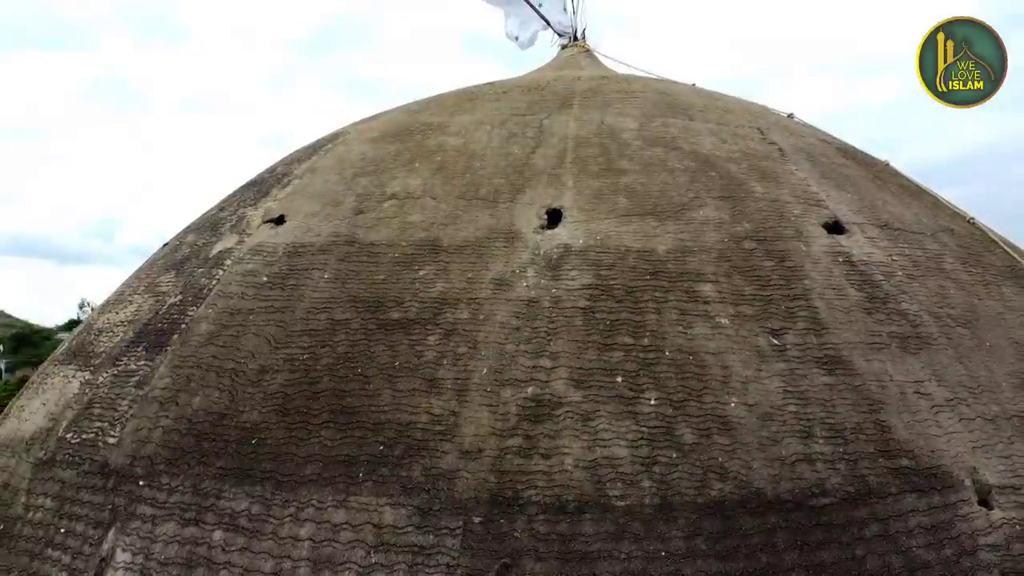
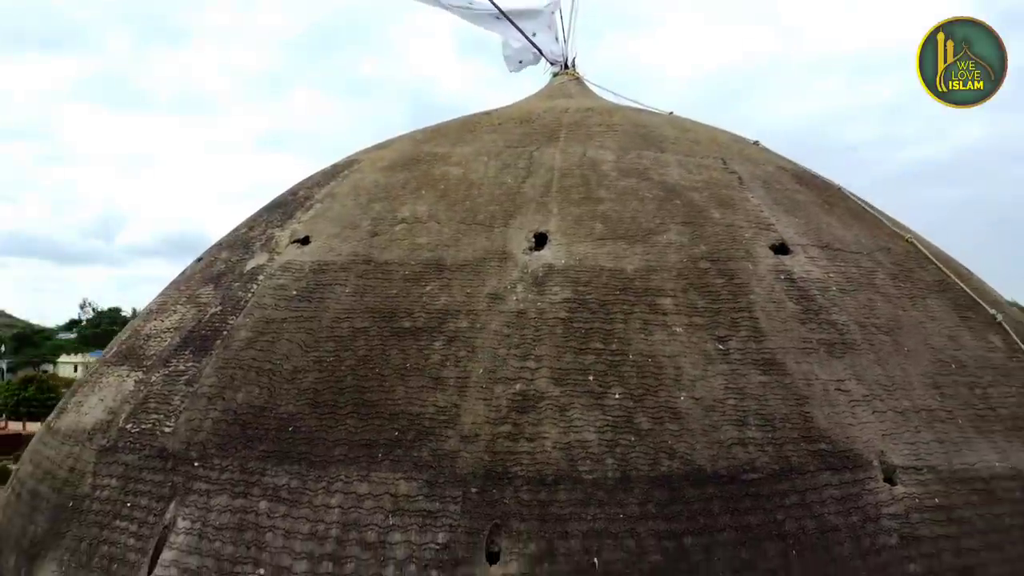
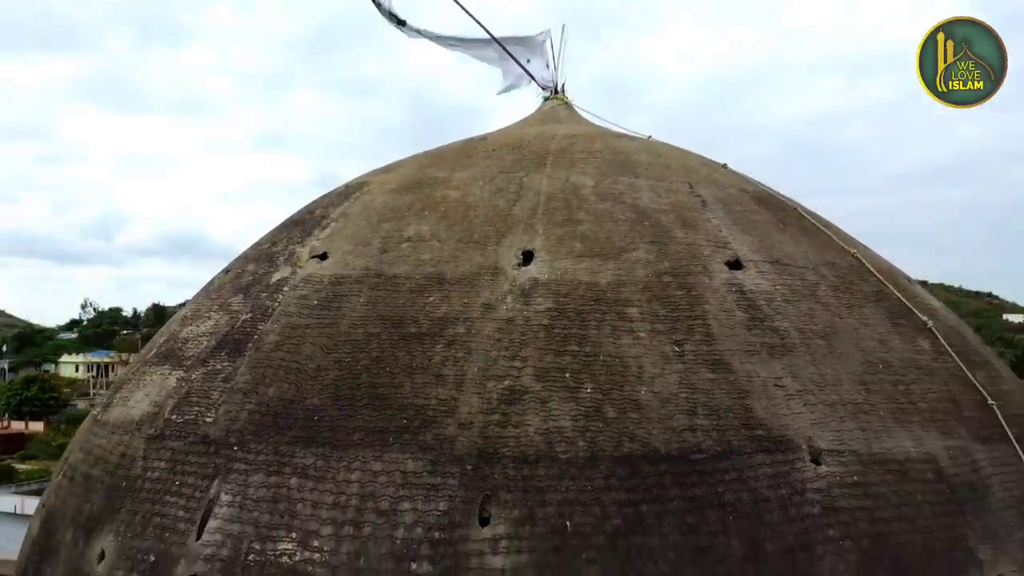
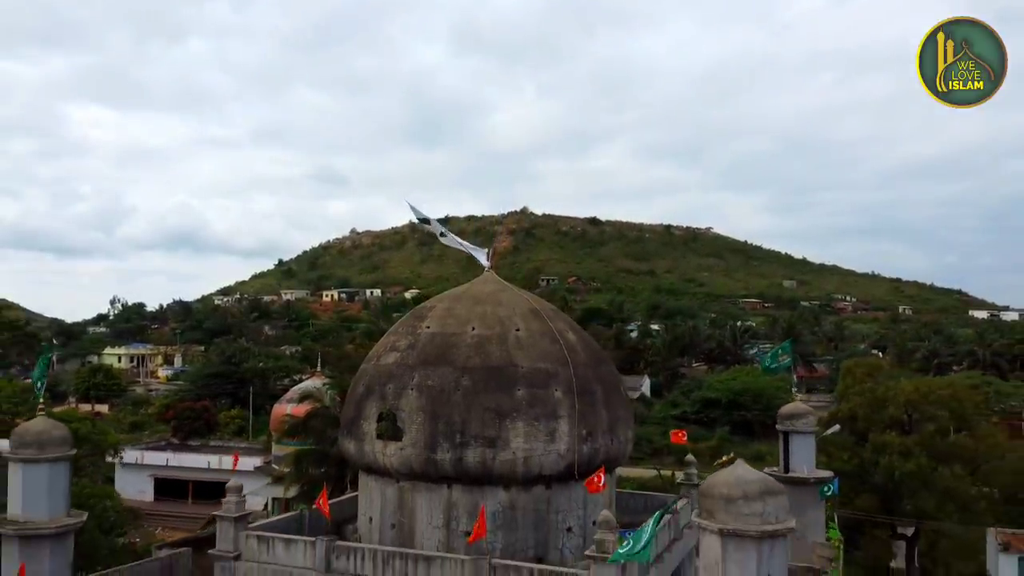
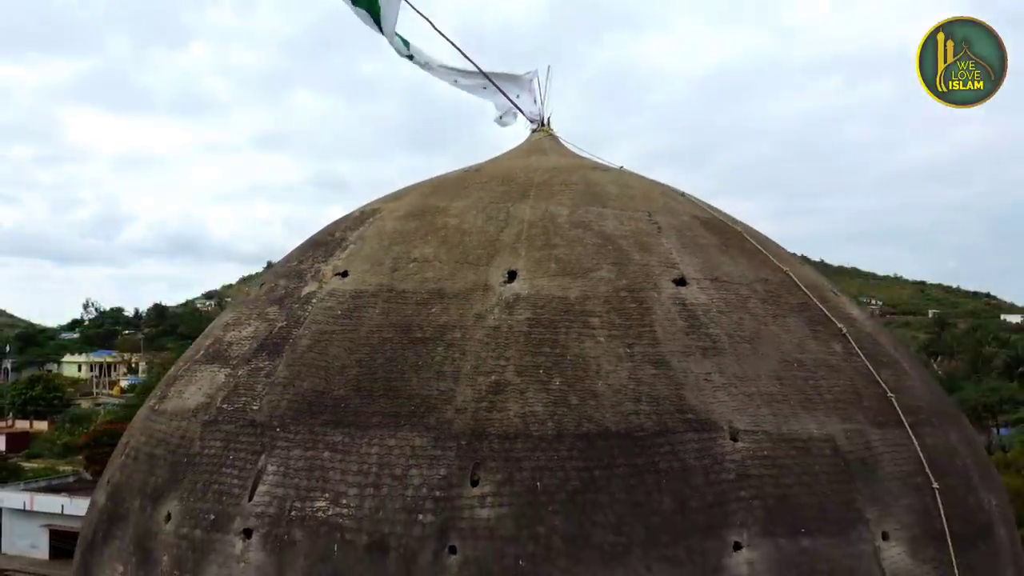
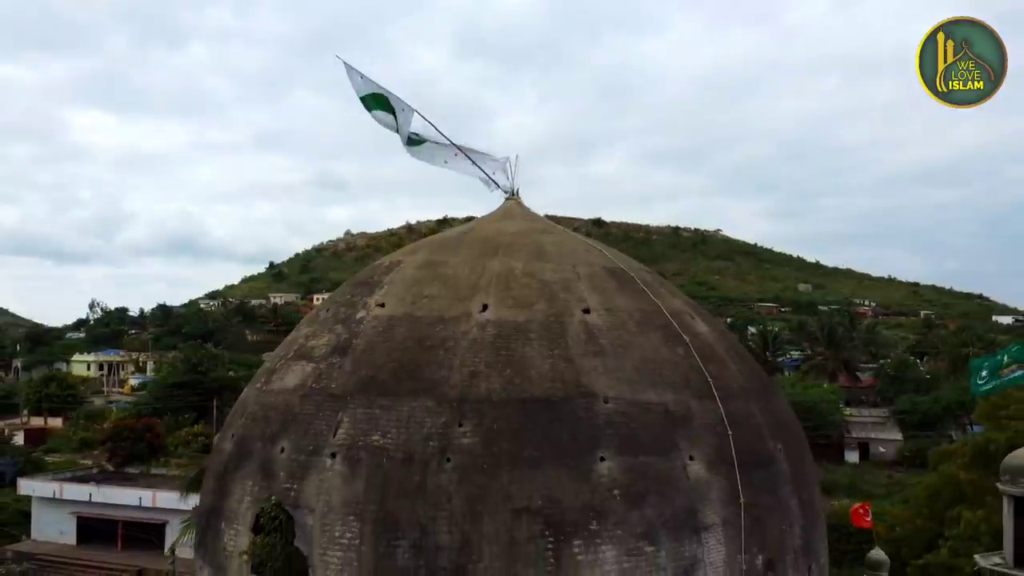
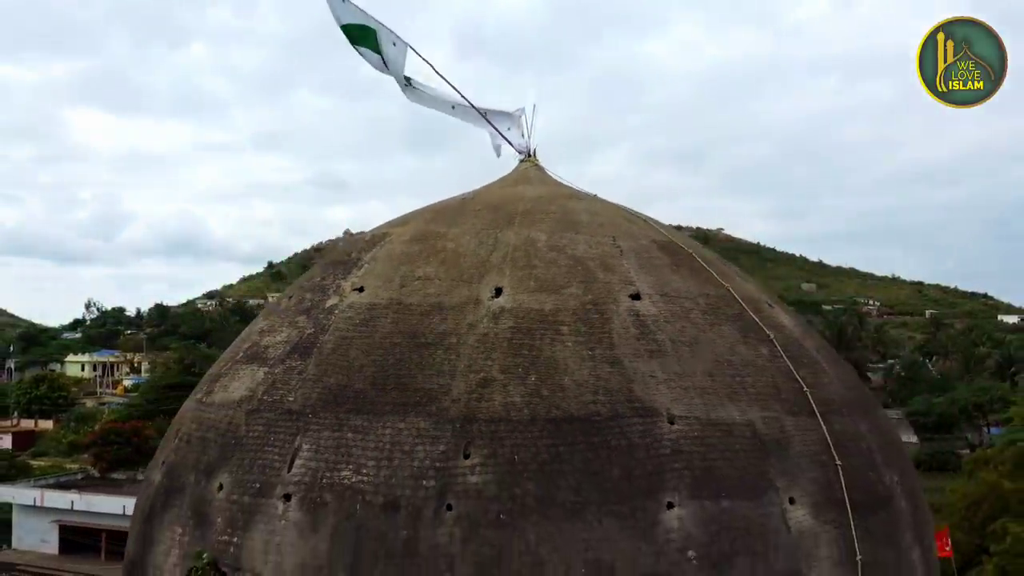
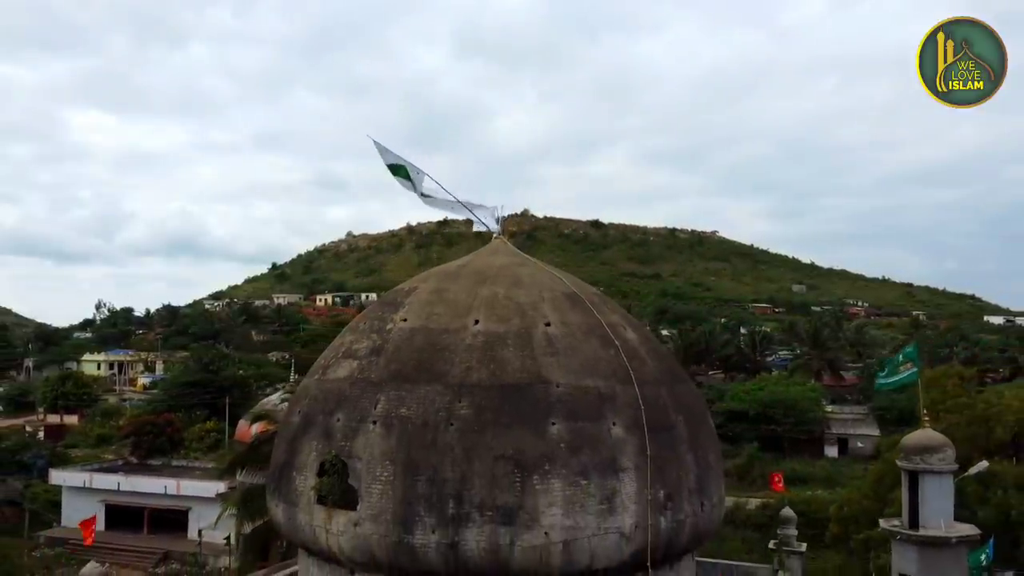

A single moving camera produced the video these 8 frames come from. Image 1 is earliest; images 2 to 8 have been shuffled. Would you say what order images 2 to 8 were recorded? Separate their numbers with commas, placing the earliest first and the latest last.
2, 3, 5, 7, 6, 8, 4
